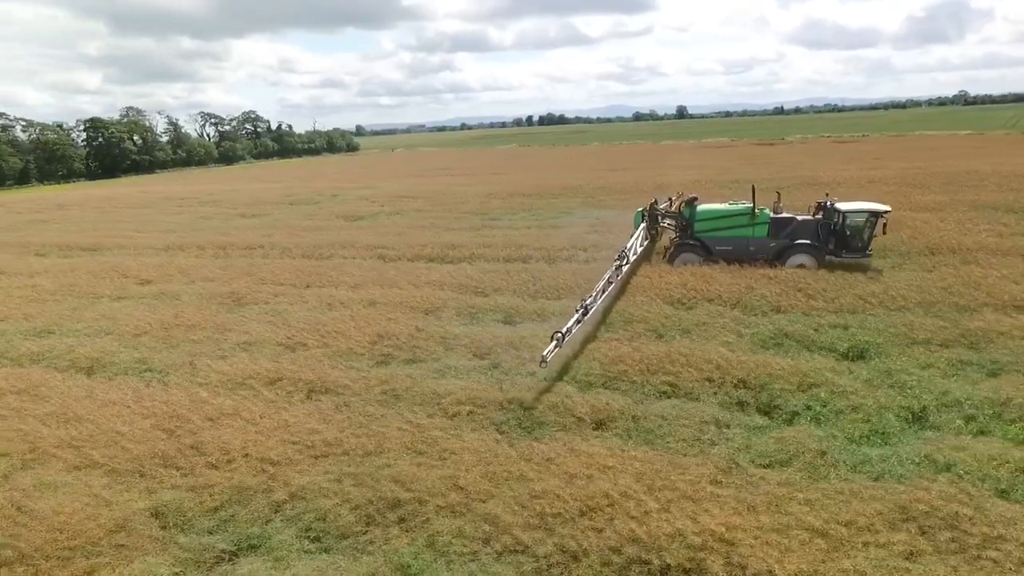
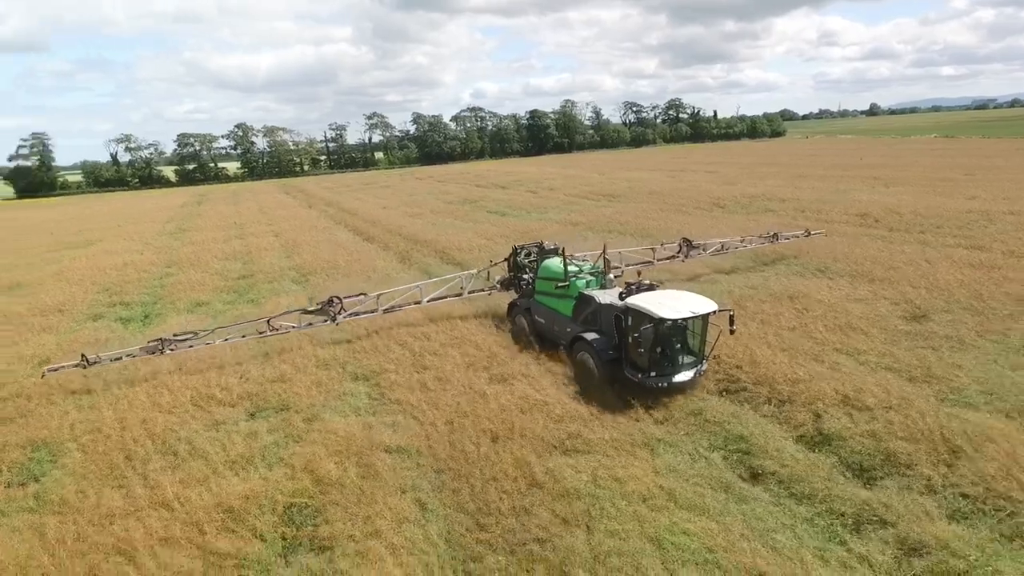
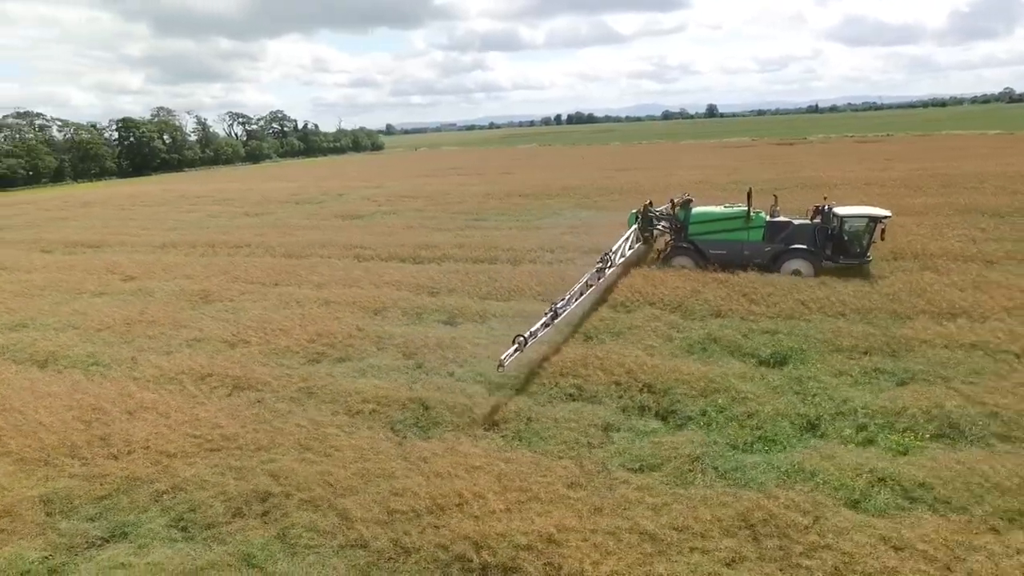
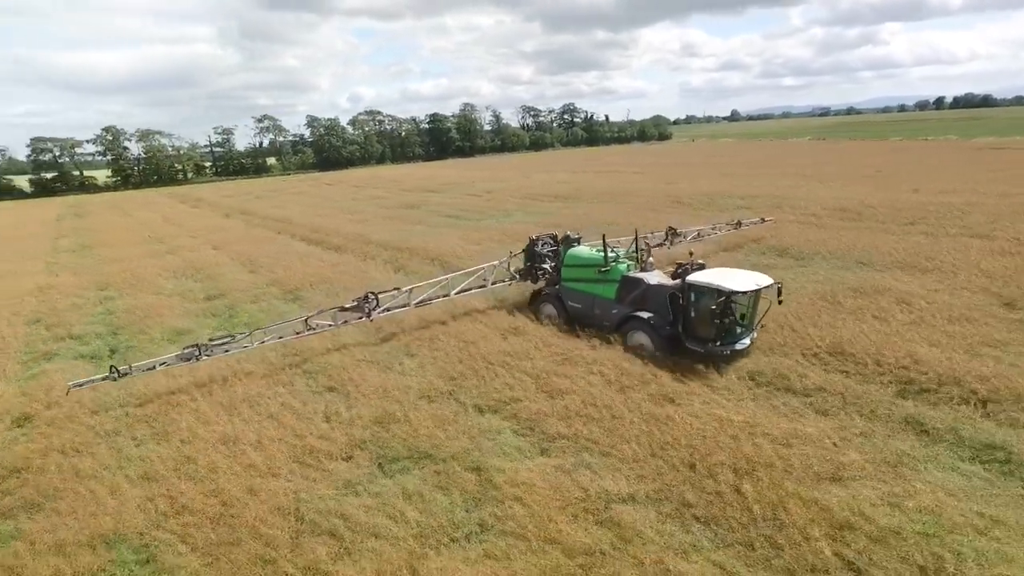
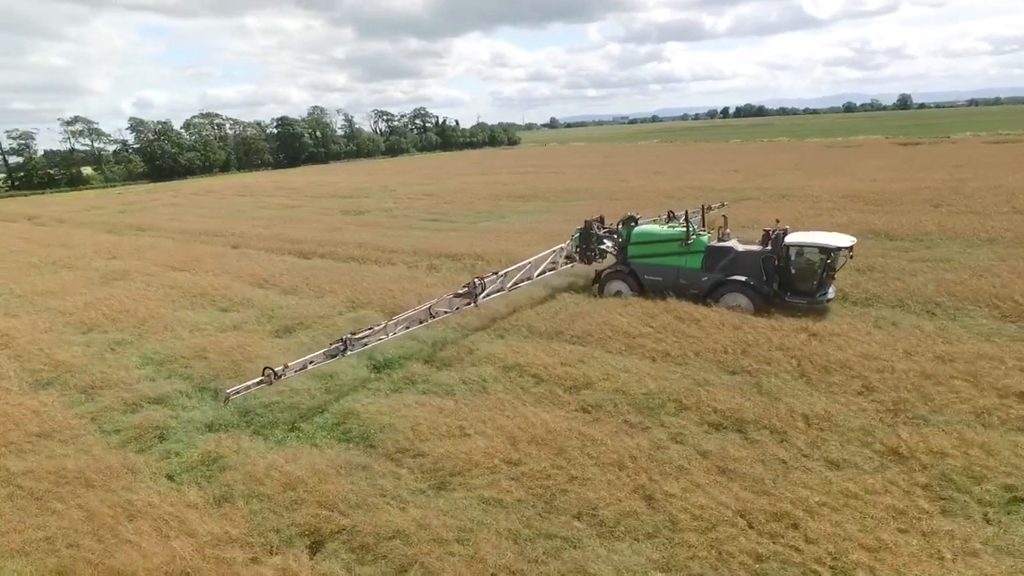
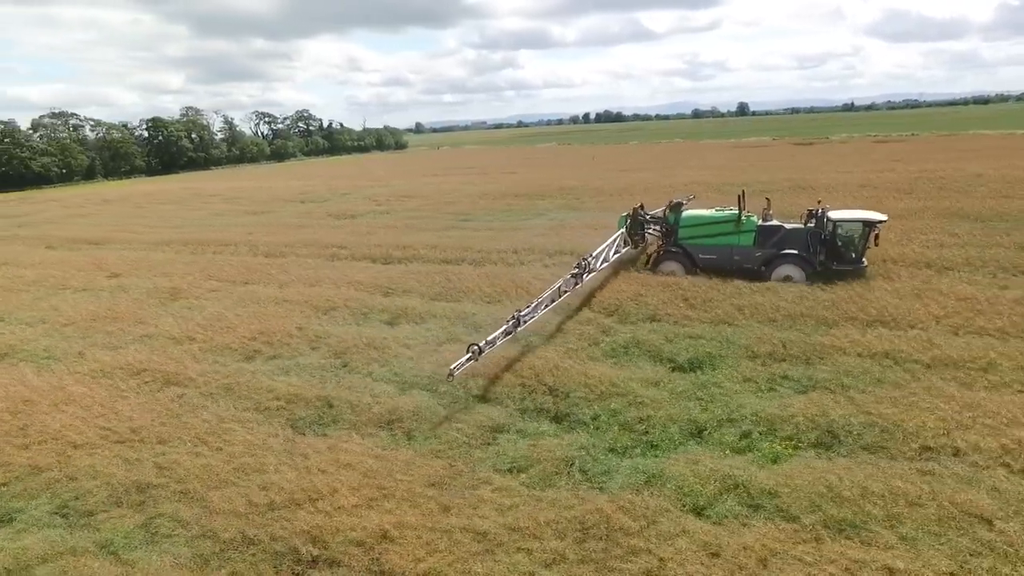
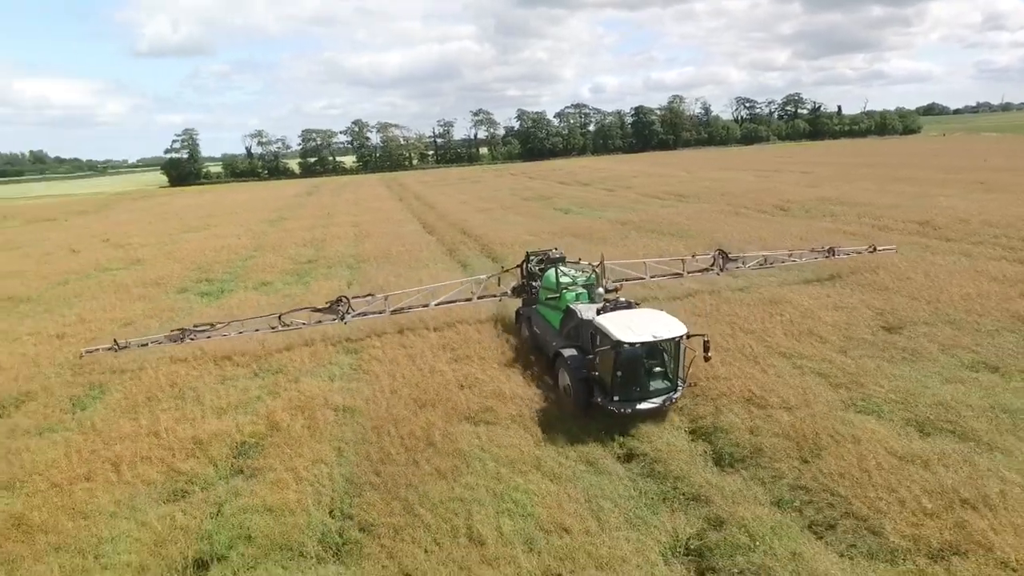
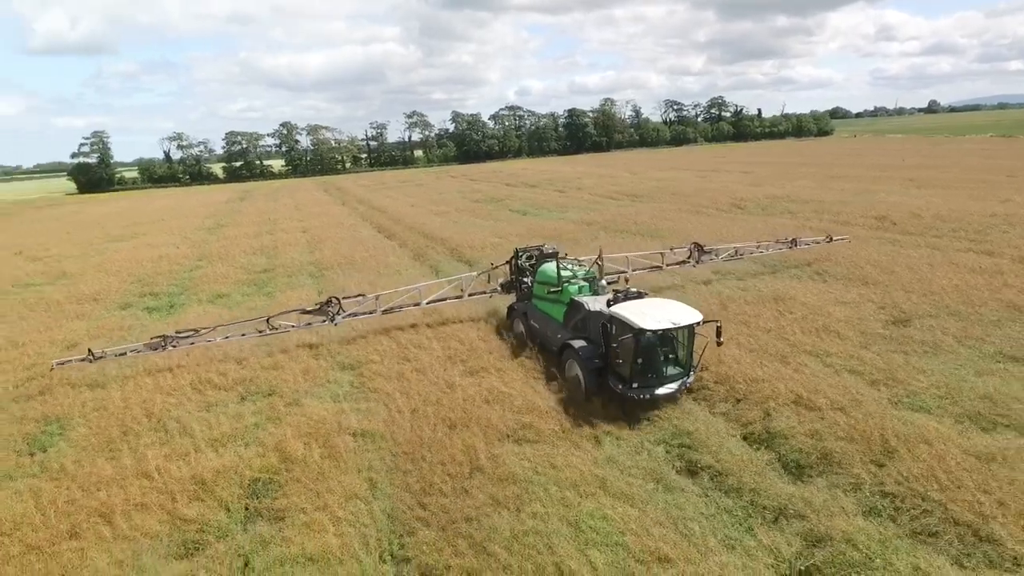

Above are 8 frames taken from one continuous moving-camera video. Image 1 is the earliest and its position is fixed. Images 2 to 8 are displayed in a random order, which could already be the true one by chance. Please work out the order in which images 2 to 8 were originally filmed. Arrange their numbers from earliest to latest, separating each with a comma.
3, 6, 5, 4, 2, 8, 7
